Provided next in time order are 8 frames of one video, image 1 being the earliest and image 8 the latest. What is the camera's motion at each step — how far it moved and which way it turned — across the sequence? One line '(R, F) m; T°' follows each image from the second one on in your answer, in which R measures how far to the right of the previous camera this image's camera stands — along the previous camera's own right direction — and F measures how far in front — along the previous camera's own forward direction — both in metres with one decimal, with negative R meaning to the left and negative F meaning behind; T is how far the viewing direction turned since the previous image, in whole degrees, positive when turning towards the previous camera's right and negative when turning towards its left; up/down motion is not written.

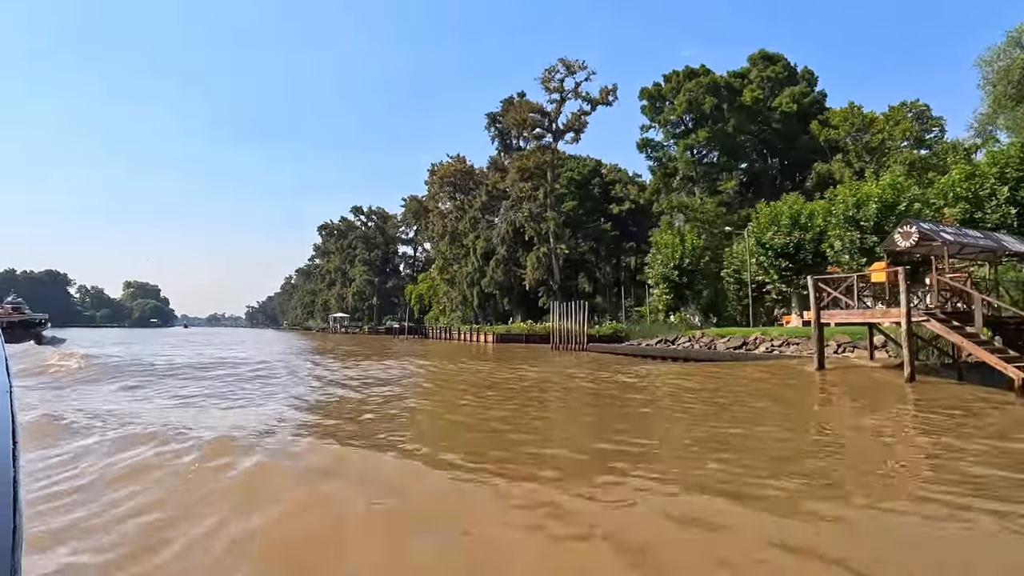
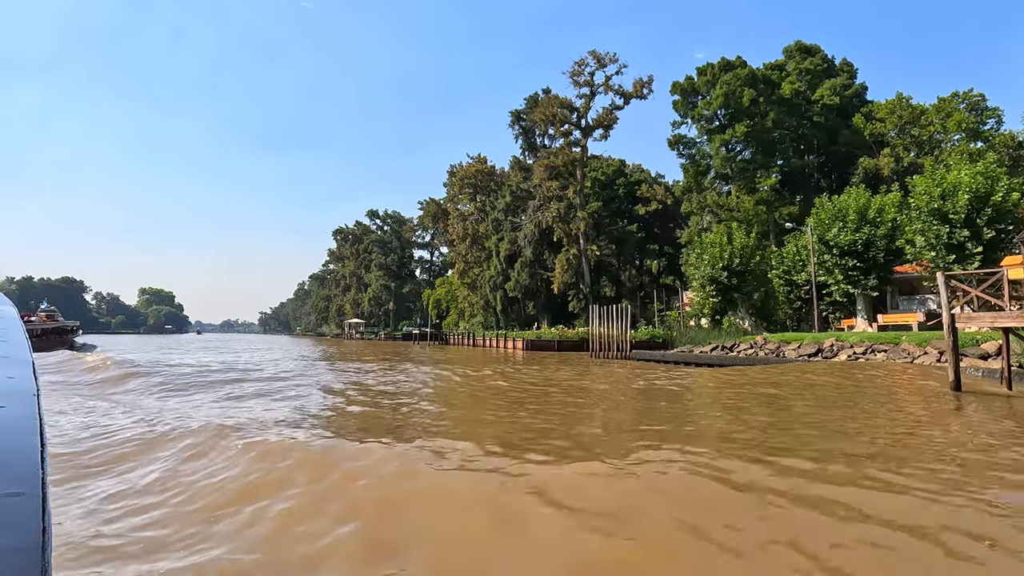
(-0.8, +1.4) m; -1°
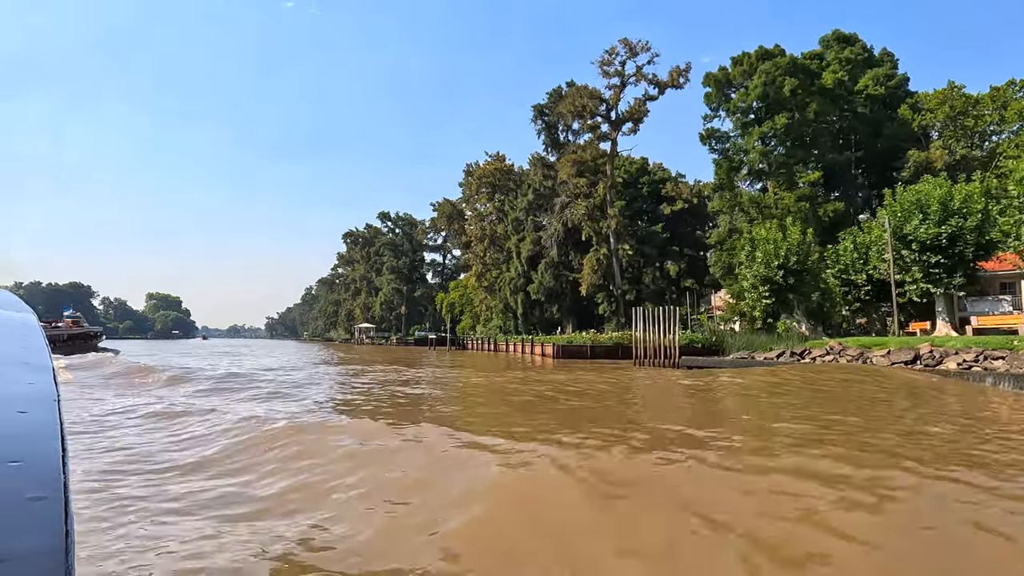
(-0.9, +1.6) m; 0°
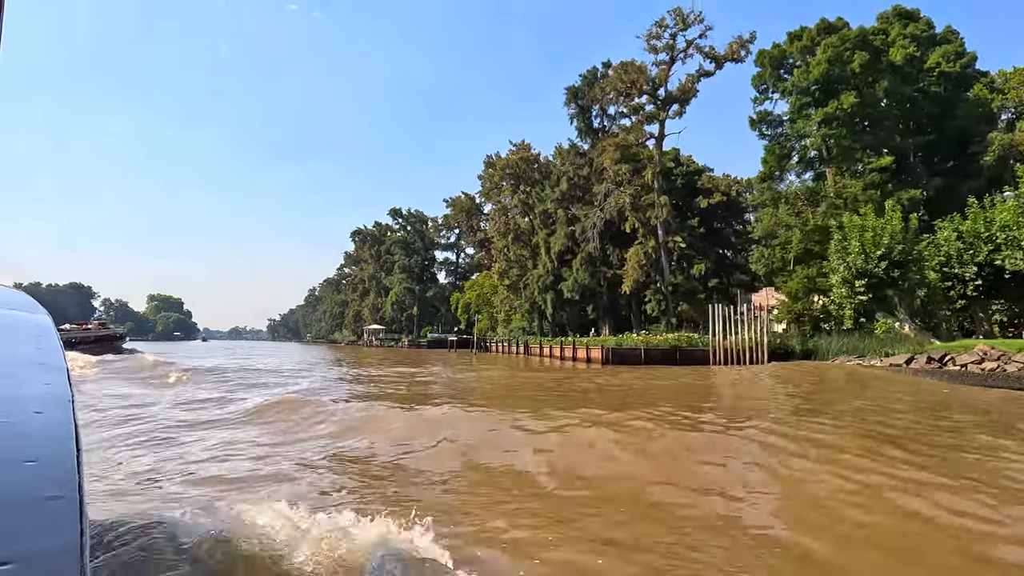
(-1.4, +2.5) m; 0°
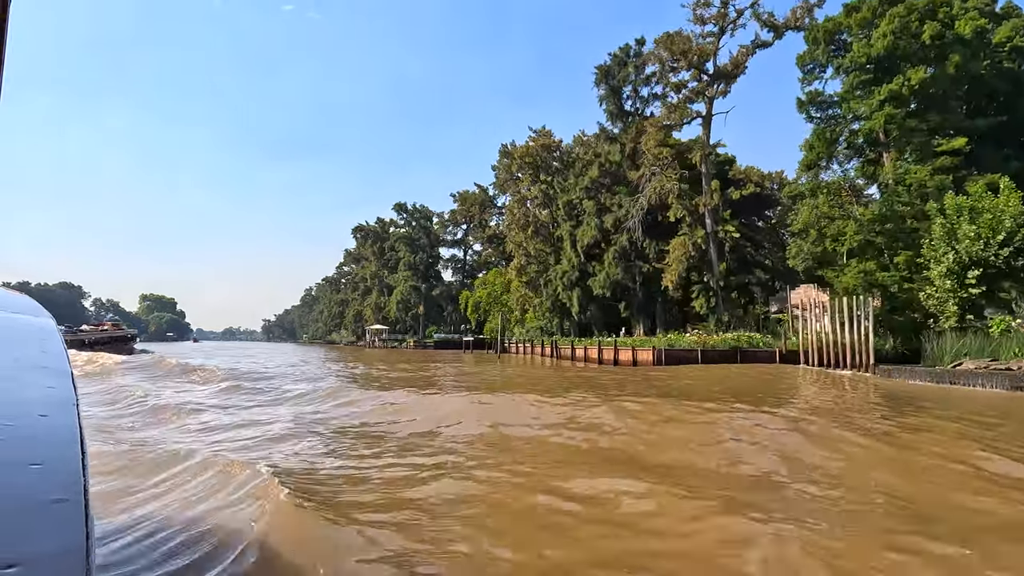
(-1.3, +2.4) m; +1°
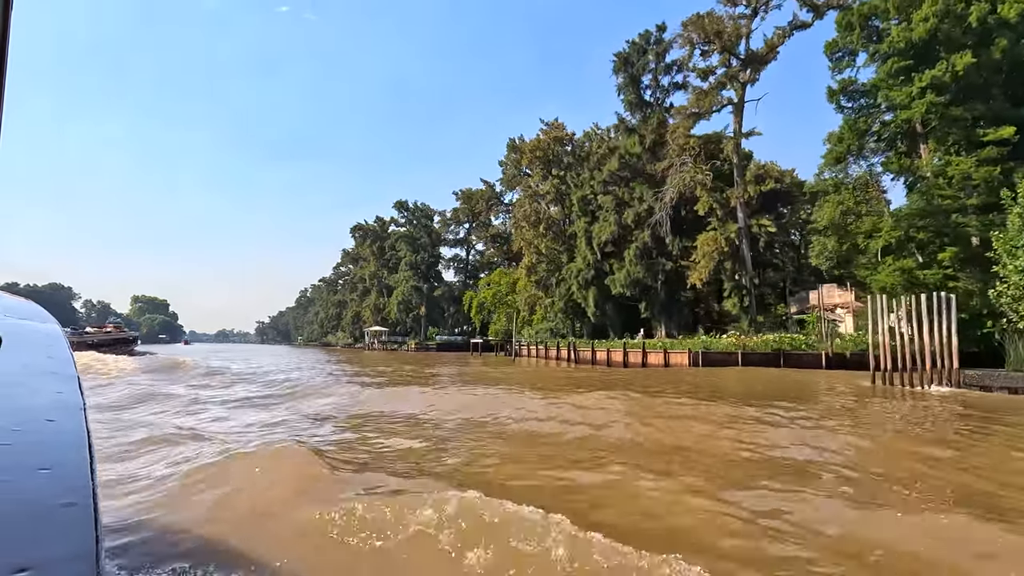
(-0.8, +1.4) m; +1°
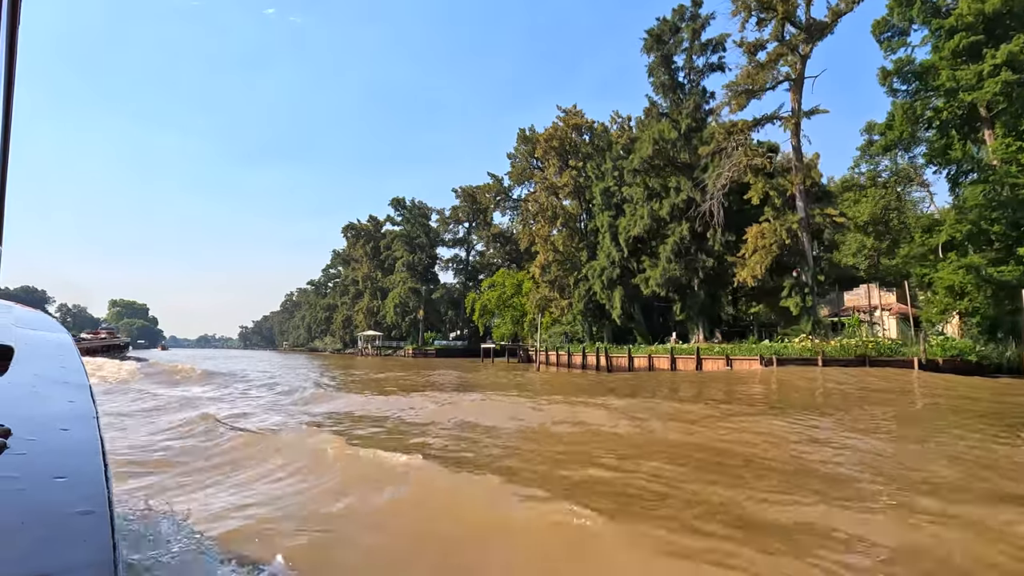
(-1.3, +2.4) m; +1°
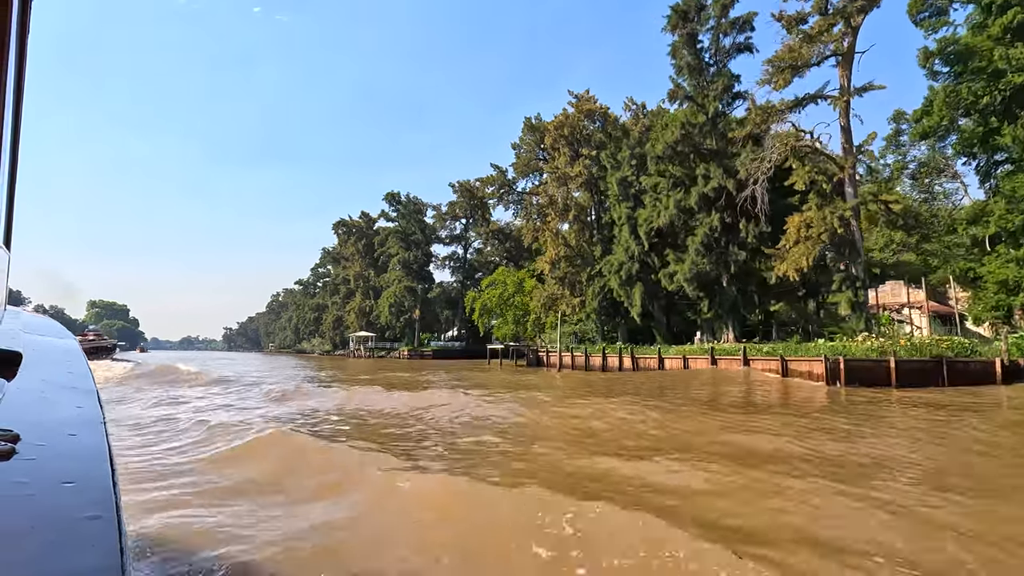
(-1.0, +1.8) m; +1°
